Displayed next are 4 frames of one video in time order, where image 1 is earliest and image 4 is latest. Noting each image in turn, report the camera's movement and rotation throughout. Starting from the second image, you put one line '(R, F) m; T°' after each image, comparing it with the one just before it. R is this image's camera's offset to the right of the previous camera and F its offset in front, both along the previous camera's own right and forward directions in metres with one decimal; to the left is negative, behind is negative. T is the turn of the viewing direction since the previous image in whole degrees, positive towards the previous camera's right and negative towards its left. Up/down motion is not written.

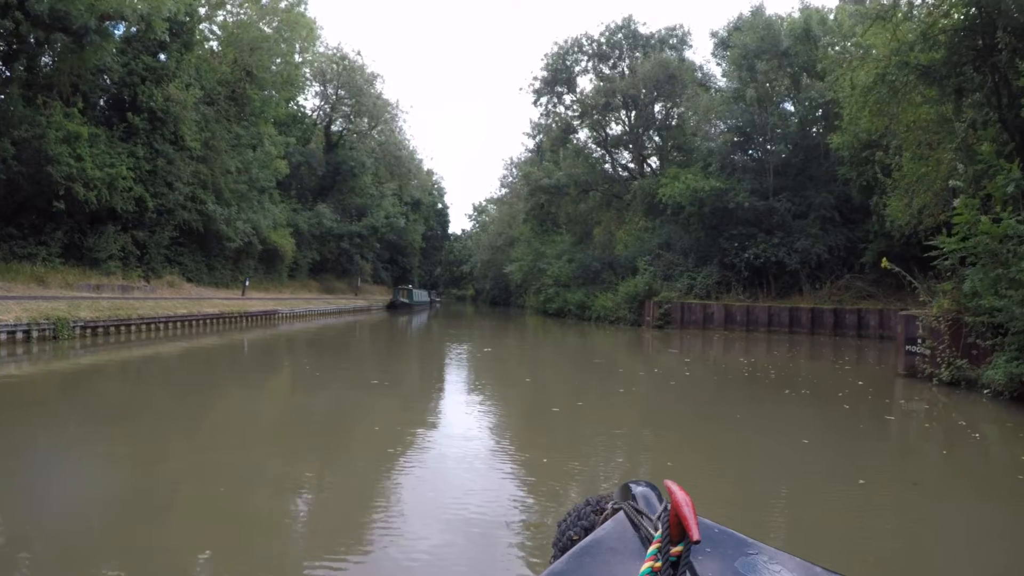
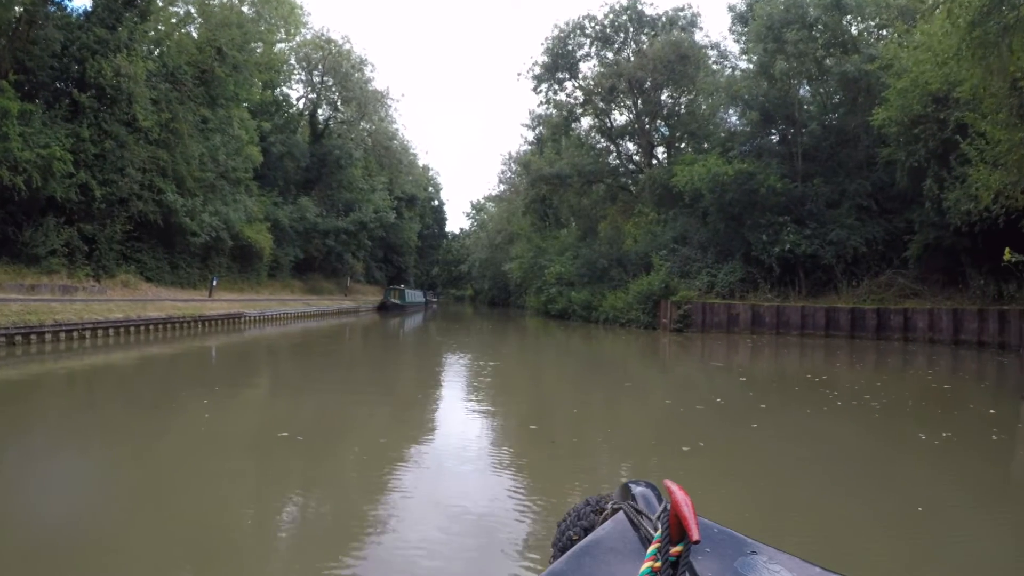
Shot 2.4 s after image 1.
(+0.6, +0.5) m; -4°
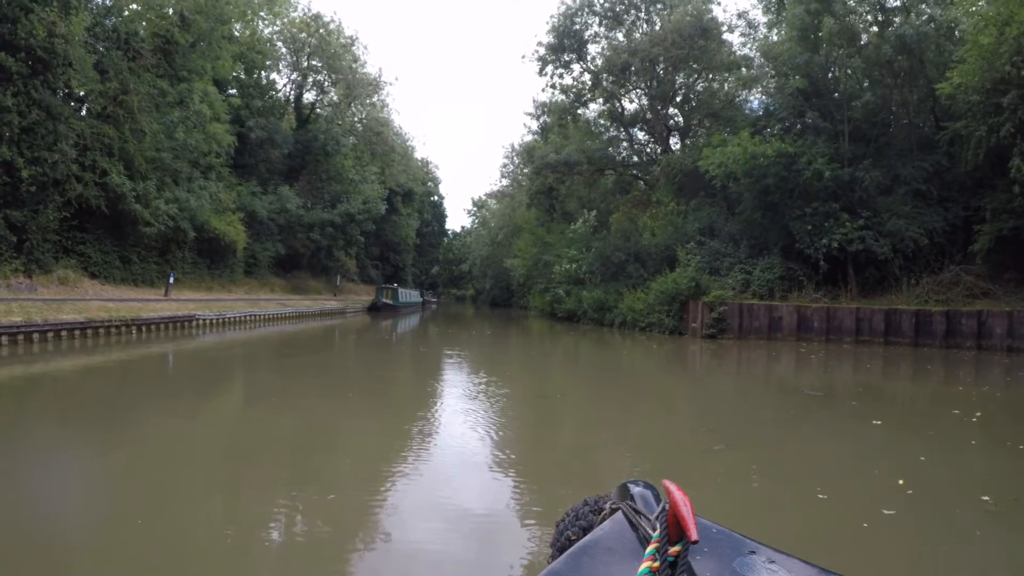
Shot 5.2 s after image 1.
(+0.7, +0.7) m; -6°
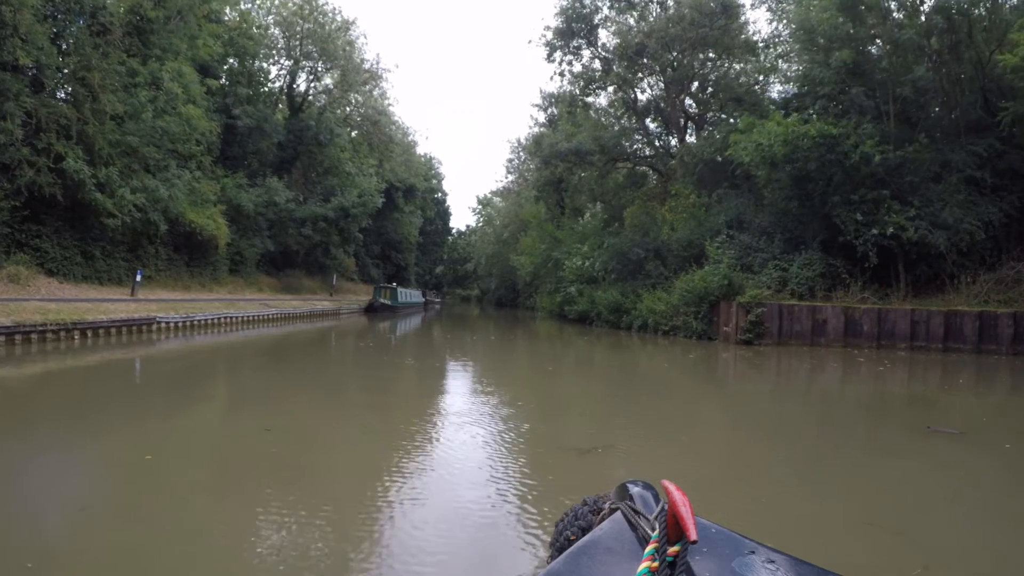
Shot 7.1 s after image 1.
(+0.5, +0.6) m; -4°
